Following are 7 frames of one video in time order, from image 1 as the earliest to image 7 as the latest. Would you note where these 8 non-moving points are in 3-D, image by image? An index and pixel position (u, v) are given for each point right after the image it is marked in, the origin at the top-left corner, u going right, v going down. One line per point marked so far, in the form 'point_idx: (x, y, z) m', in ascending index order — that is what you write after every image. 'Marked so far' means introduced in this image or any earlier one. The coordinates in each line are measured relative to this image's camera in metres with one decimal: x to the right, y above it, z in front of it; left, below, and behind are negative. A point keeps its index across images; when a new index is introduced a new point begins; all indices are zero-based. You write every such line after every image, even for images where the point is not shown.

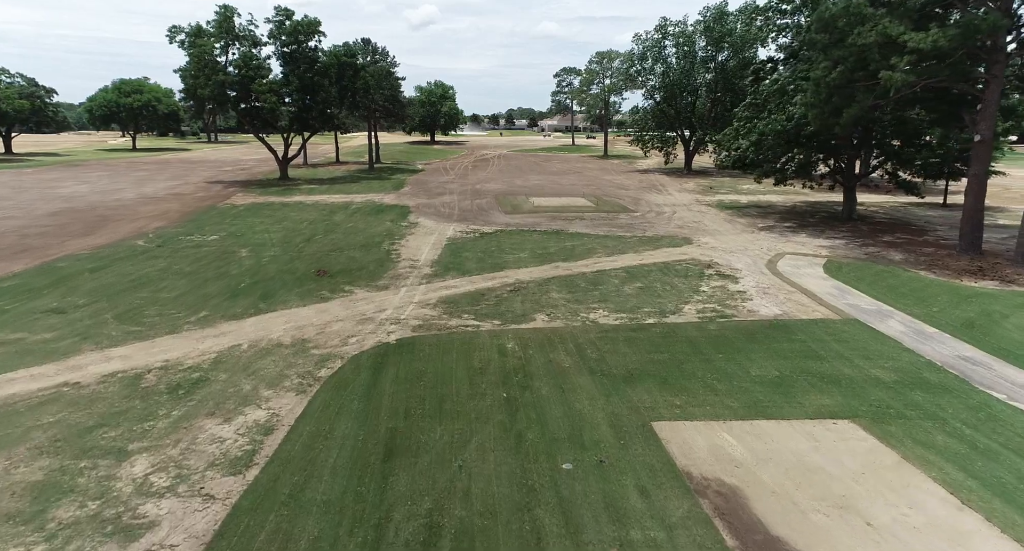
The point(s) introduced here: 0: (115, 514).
0: (-3.7, -2.2, +5.8) m
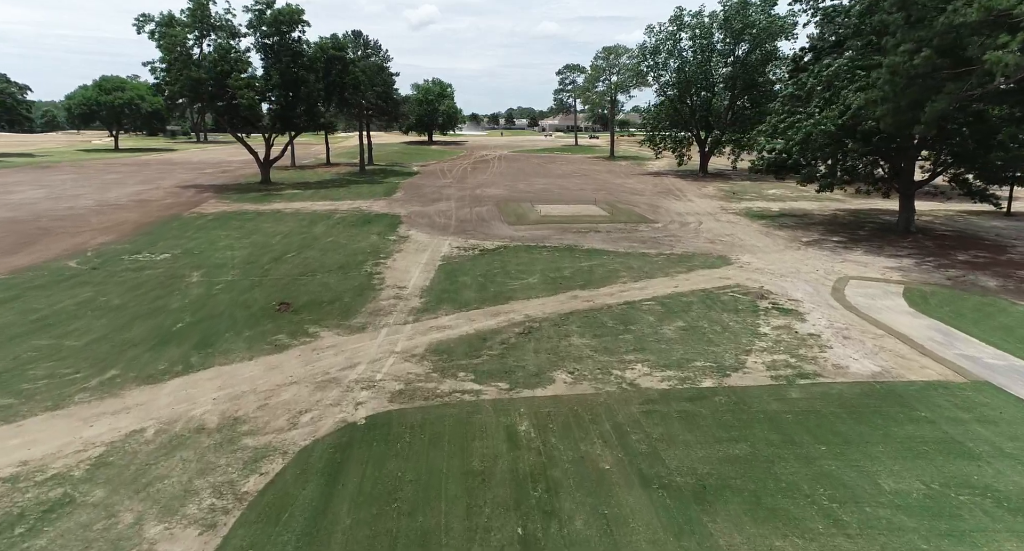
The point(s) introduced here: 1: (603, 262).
0: (-3.6, -2.9, +2.8) m
1: (+2.4, +0.3, +16.3) m
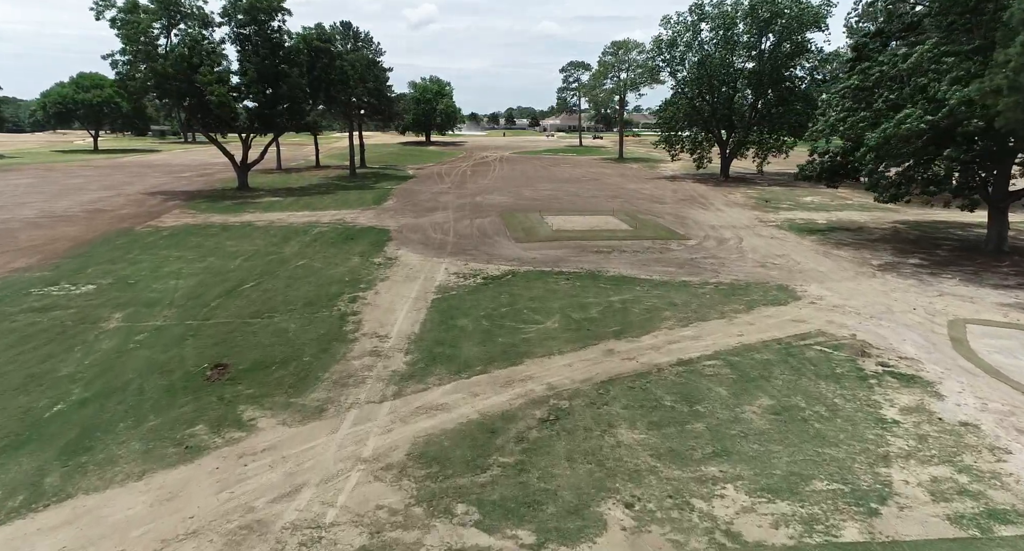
0: (-3.3, -3.7, -0.4) m
1: (+2.7, -0.4, +13.1) m
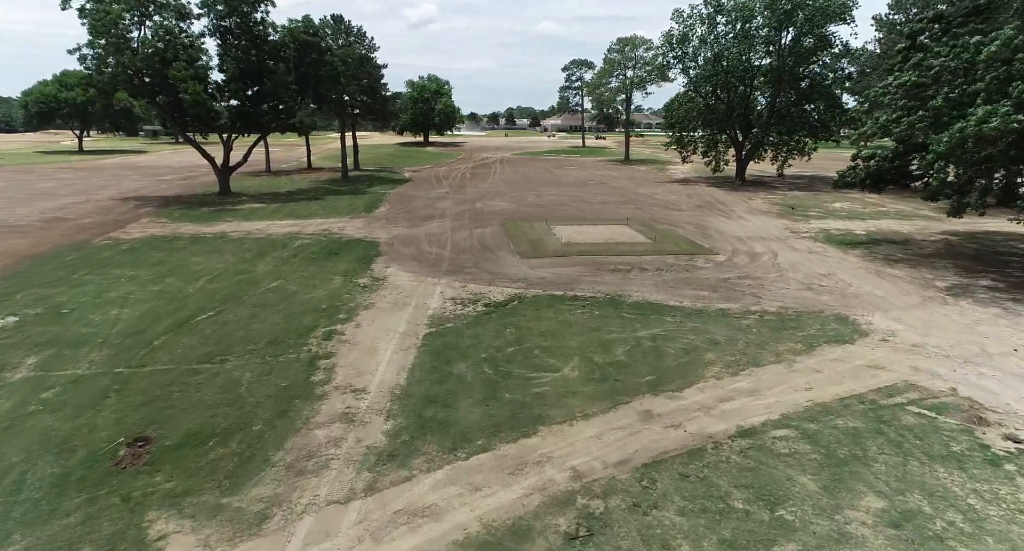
0: (-3.2, -4.2, -2.6) m
1: (+2.8, -1.0, +10.9) m
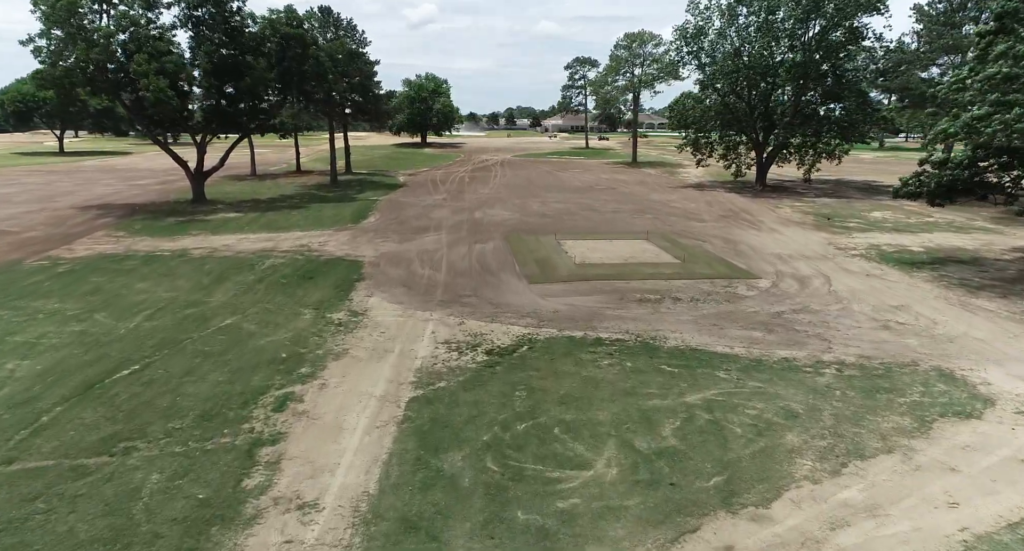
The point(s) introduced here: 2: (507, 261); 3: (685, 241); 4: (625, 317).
0: (-3.0, -4.8, -5.2) m
1: (+3.0, -1.6, +8.3) m
2: (-0.1, +0.4, +16.2) m
3: (+5.4, +1.1, +18.9) m
4: (+2.2, -0.8, +11.8) m
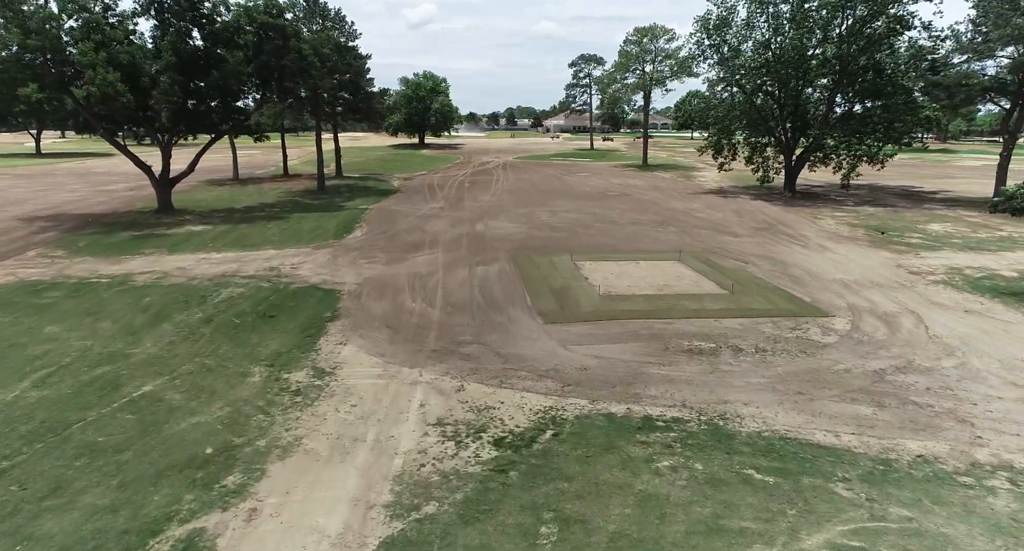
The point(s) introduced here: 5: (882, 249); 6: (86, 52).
0: (-2.8, -5.5, -8.1) m
1: (+3.2, -2.3, +5.4) m
2: (+0.1, -0.3, +13.3) m
3: (+5.6, +0.4, +16.0) m
4: (+2.5, -1.5, +8.9) m
5: (+10.6, +0.8, +17.4) m
6: (-13.0, +6.9, +18.9) m
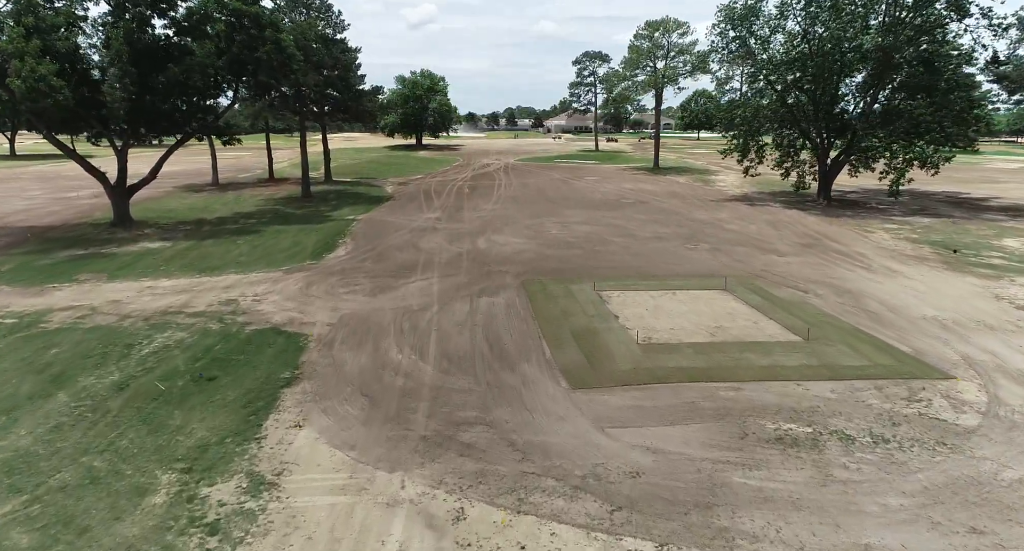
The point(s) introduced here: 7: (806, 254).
0: (-2.5, -6.2, -11.0) m
1: (+3.4, -3.0, +2.5) m
2: (+0.3, -1.0, +10.4) m
3: (+5.8, -0.3, +13.1) m
4: (+2.7, -2.2, +6.0) m
5: (+10.8, +0.1, +14.6) m
6: (-12.8, +6.1, +16.0) m
7: (+8.3, +0.6, +17.0) m
